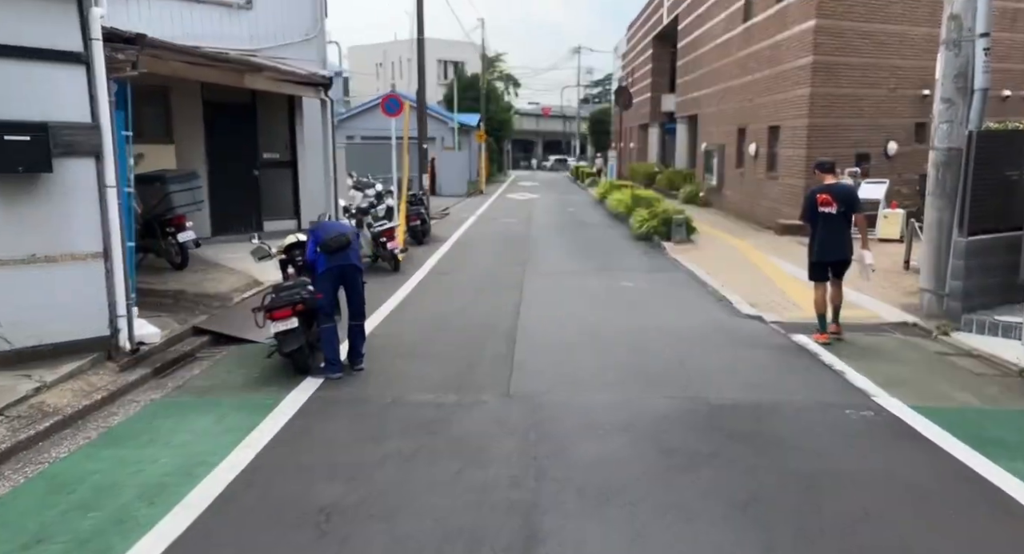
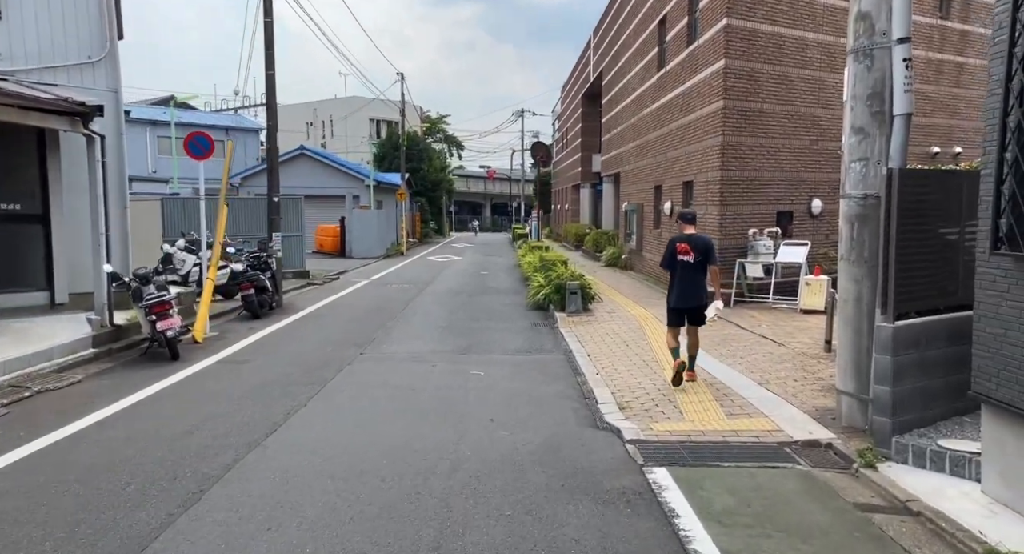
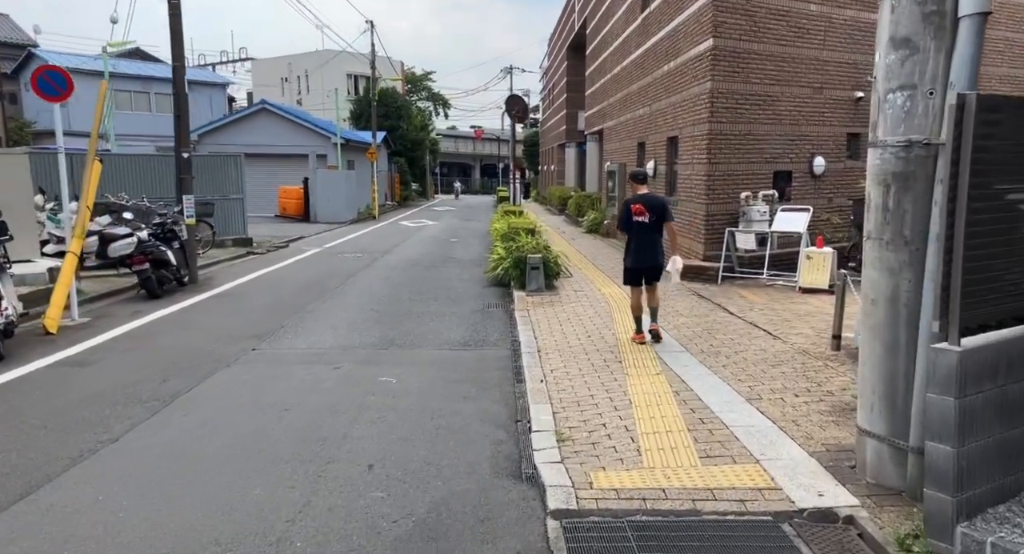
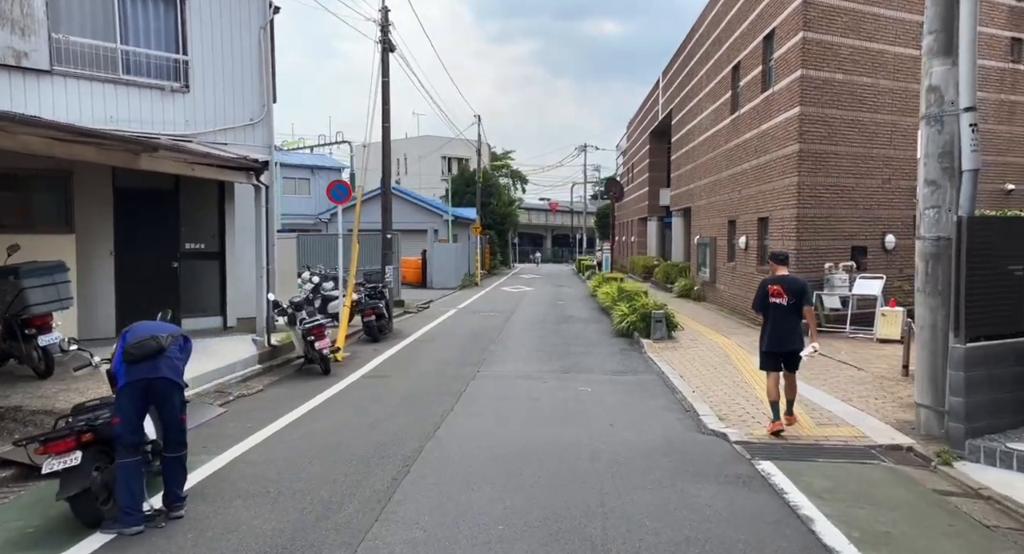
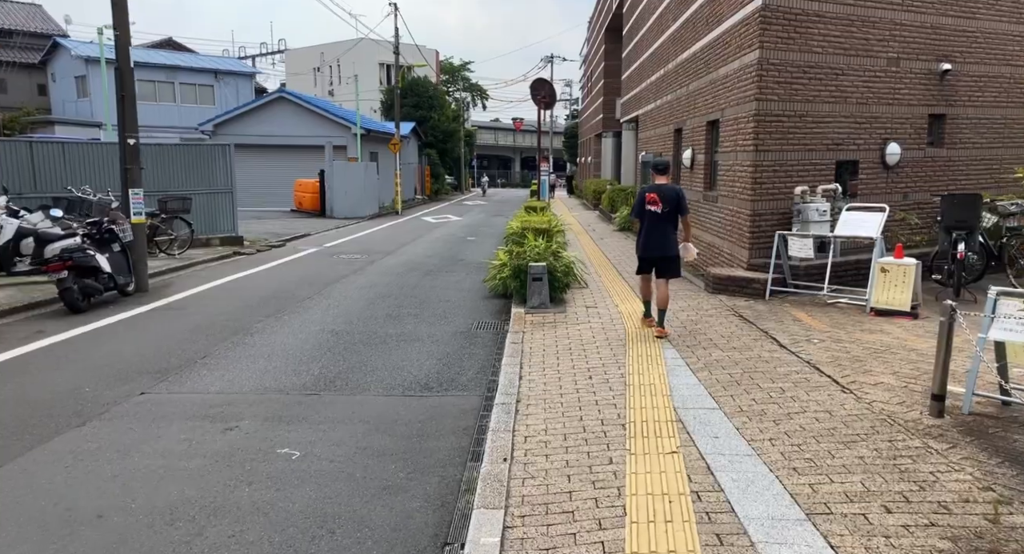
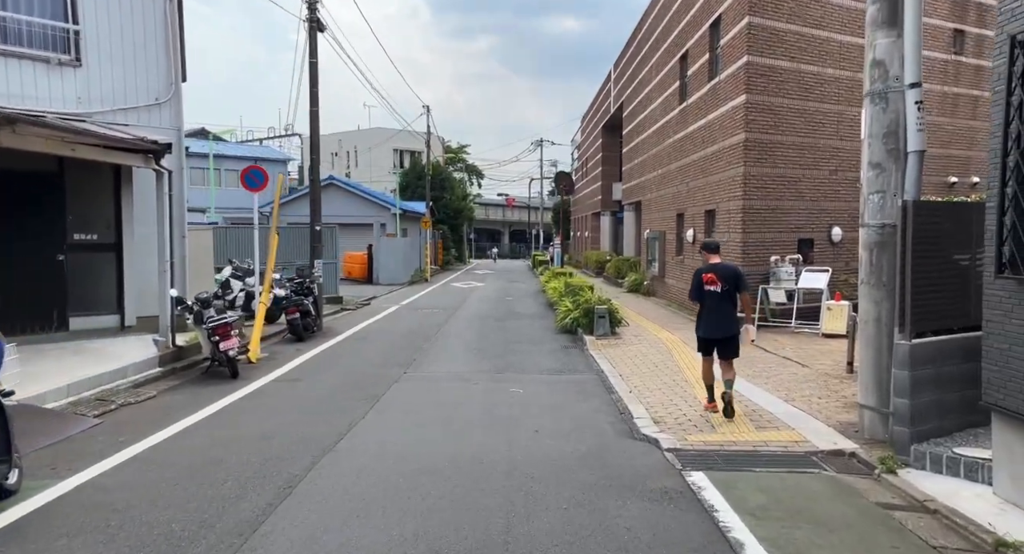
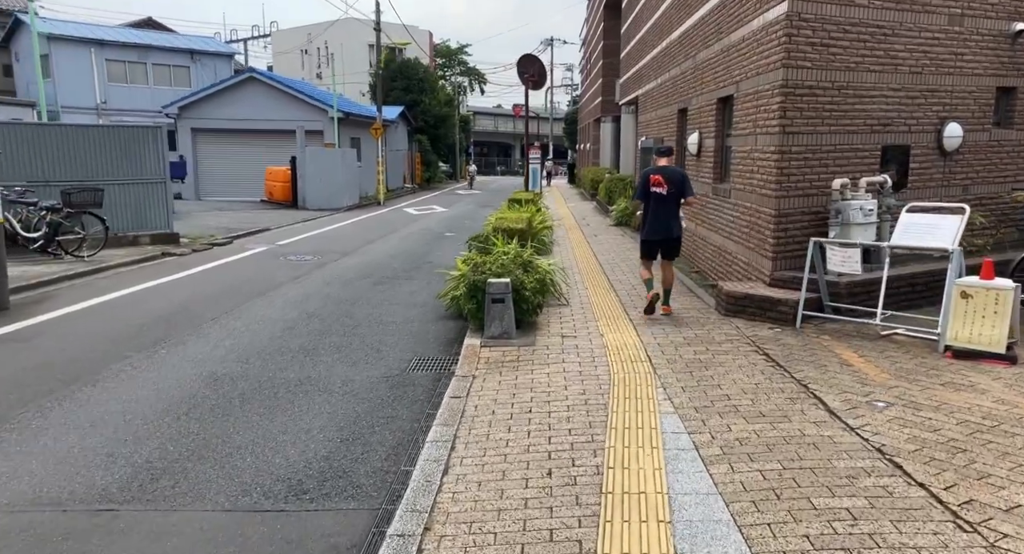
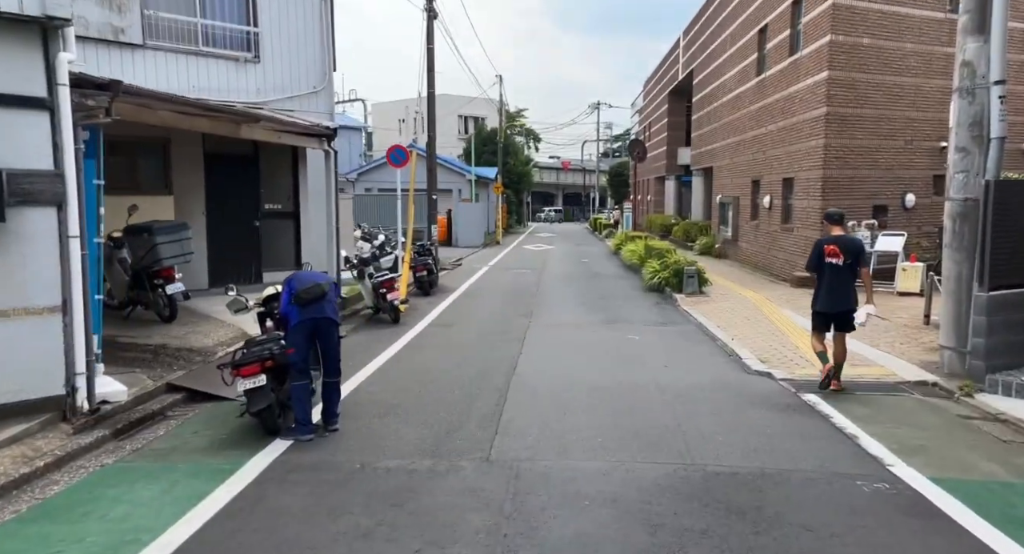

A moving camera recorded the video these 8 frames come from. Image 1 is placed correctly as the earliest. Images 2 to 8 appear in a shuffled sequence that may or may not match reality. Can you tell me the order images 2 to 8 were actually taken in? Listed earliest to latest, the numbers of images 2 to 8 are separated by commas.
8, 4, 6, 2, 3, 5, 7
